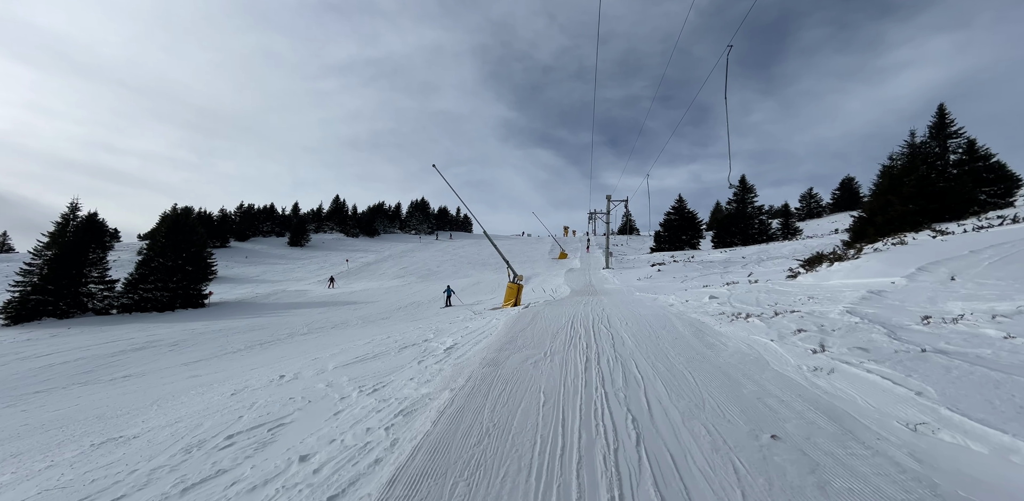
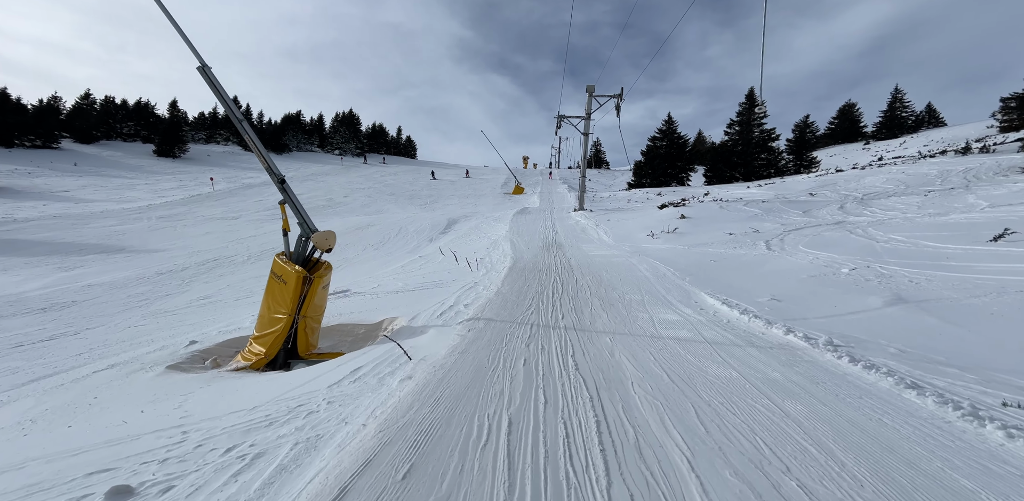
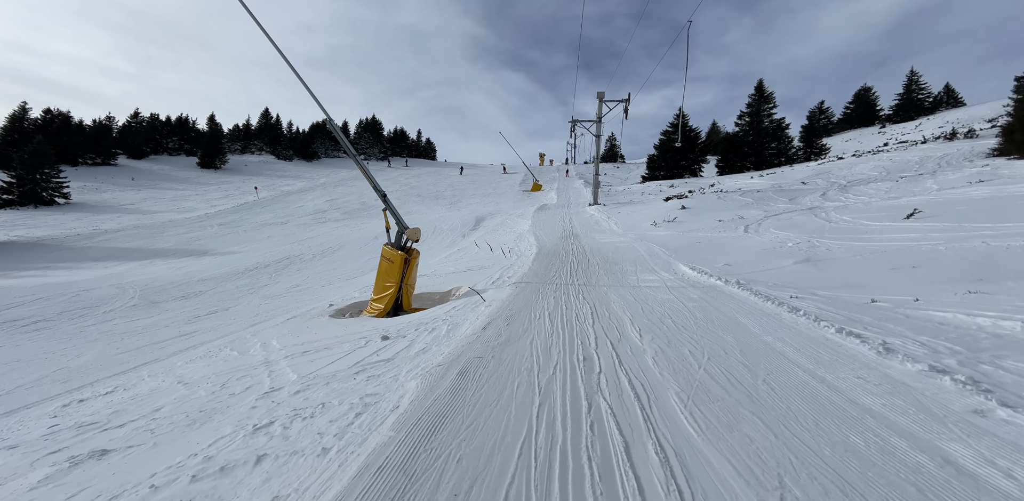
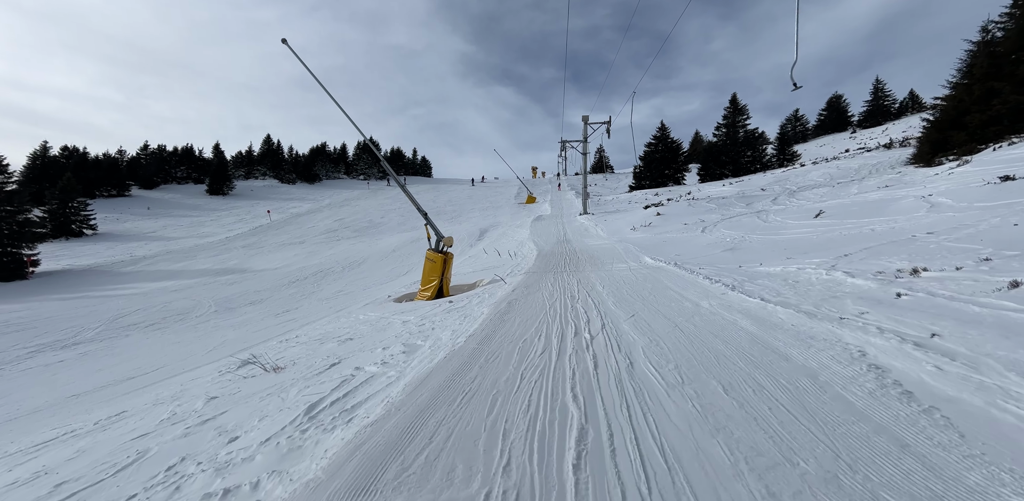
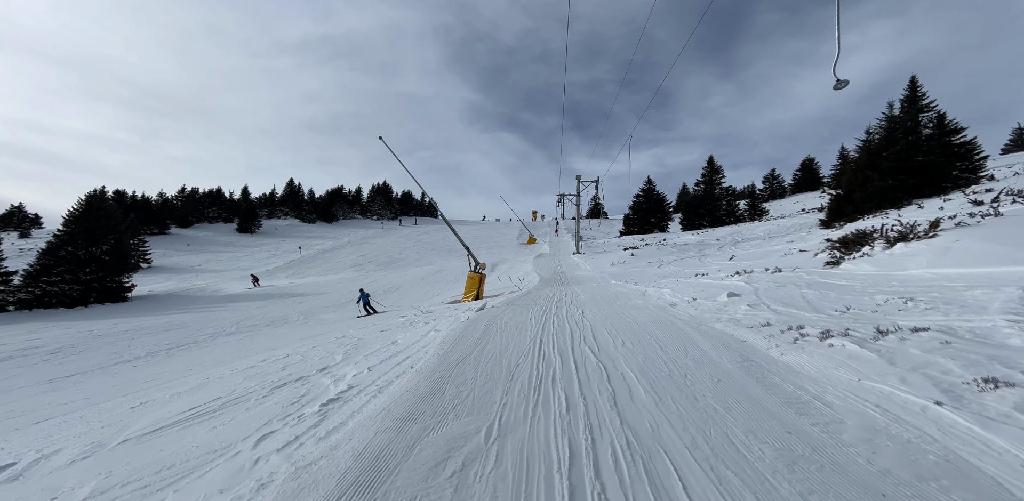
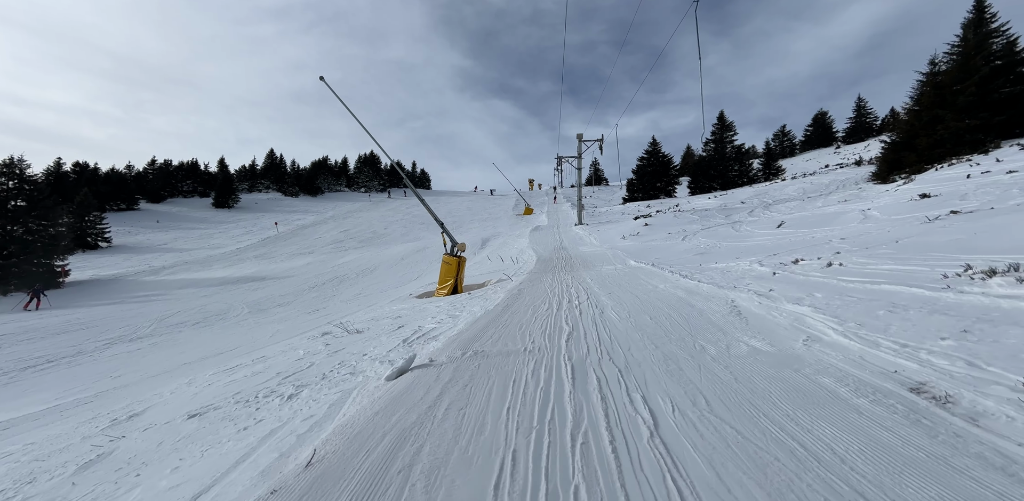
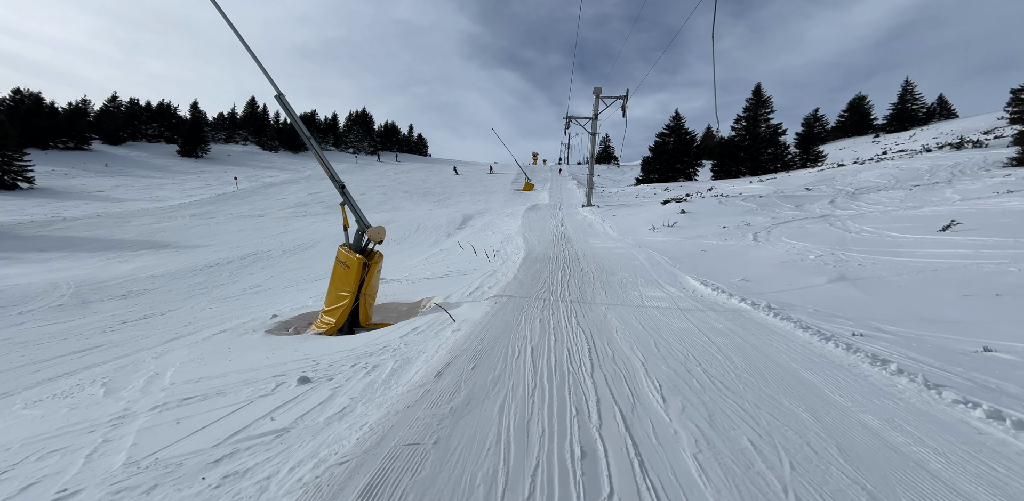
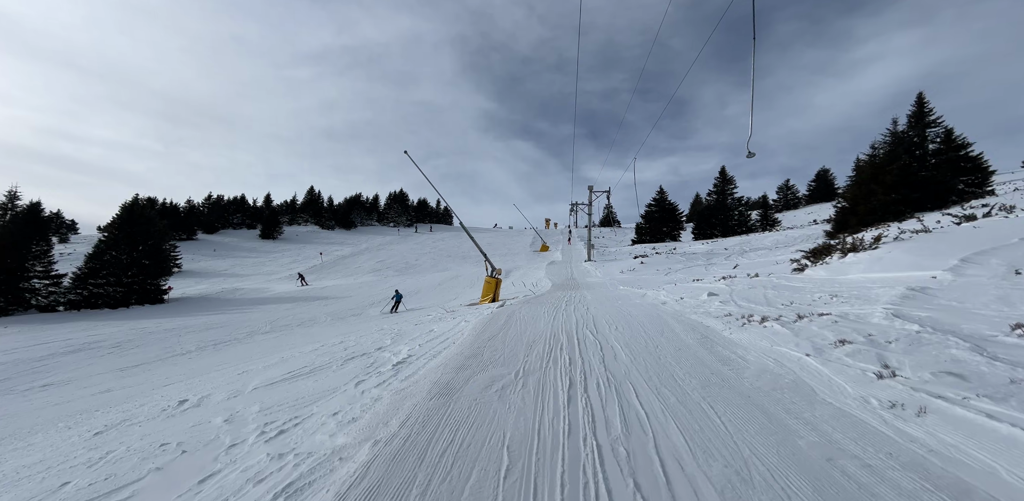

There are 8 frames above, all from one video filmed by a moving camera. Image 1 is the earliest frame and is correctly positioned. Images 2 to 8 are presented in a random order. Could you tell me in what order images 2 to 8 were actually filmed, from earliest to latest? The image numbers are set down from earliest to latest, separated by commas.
8, 5, 6, 4, 3, 7, 2
